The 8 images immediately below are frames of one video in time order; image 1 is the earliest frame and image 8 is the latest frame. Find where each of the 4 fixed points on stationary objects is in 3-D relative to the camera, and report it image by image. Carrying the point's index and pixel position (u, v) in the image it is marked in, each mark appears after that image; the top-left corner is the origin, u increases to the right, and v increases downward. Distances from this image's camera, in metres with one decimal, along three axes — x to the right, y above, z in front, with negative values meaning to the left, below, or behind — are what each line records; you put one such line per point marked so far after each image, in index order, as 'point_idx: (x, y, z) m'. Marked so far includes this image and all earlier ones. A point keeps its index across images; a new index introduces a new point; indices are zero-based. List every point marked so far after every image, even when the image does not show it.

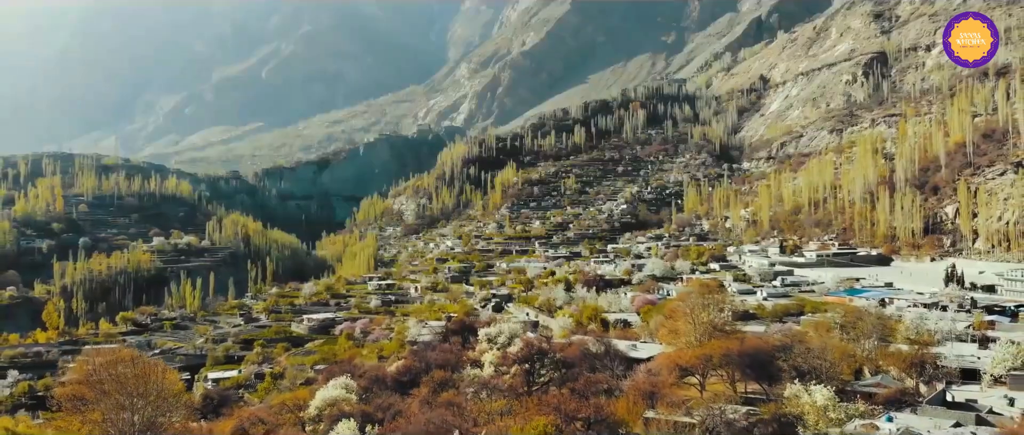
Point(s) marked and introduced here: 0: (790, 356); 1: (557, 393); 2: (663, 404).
0: (+7.6, -3.8, +19.9) m
1: (+1.1, -4.5, +19.2) m
2: (+3.5, -4.4, +17.4) m
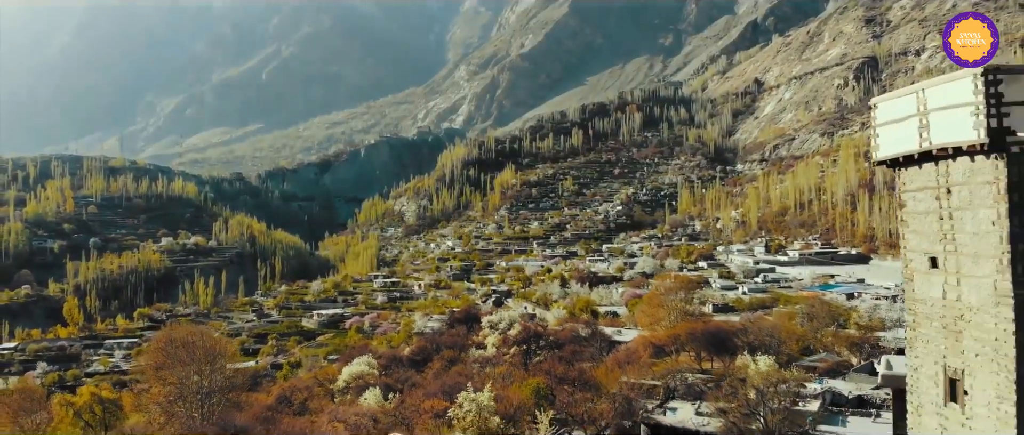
0: (+7.5, -3.8, +23.2) m
1: (+1.1, -4.5, +22.5) m
2: (+3.5, -4.4, +20.7) m
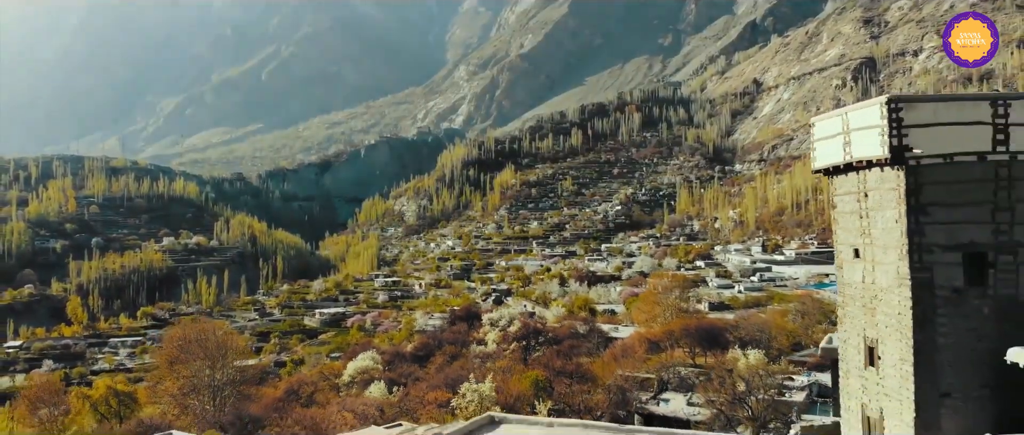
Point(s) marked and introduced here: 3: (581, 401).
0: (+7.5, -3.8, +24.0) m
1: (+1.1, -4.5, +23.2) m
2: (+3.5, -4.4, +21.5) m
3: (+1.8, -4.7, +18.5) m
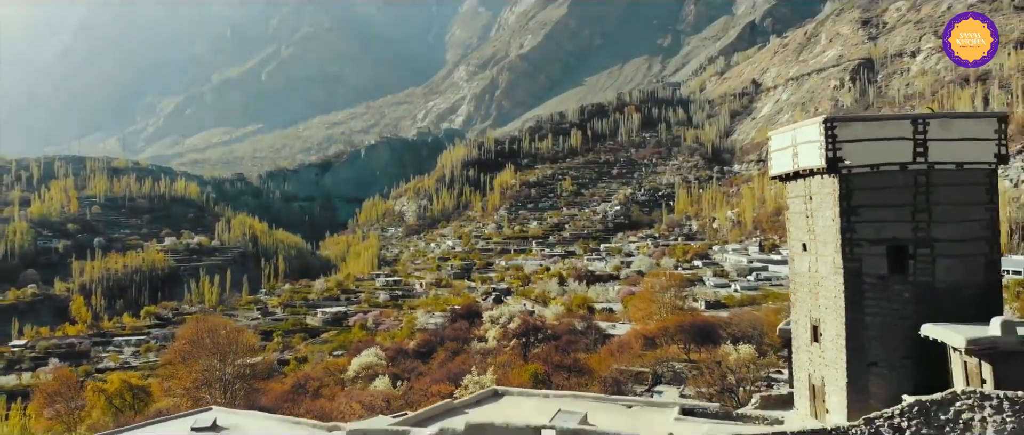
0: (+7.5, -3.8, +24.7) m
1: (+1.1, -4.5, +23.9) m
2: (+3.5, -4.4, +22.2) m
3: (+1.8, -4.7, +19.2) m
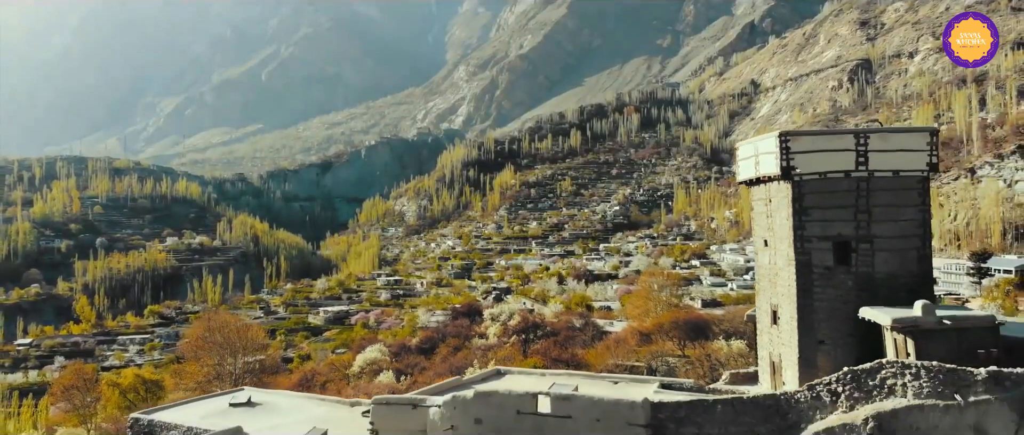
0: (+7.5, -3.8, +25.4) m
1: (+1.1, -4.5, +24.7) m
2: (+3.5, -4.4, +22.9) m
3: (+1.8, -4.7, +19.9) m
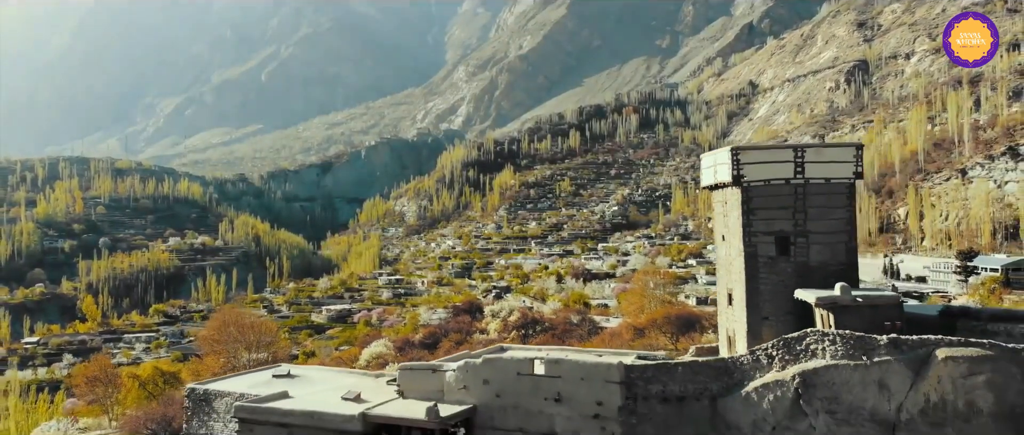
0: (+7.5, -3.8, +26.5) m
1: (+1.1, -4.5, +25.7) m
2: (+3.5, -4.4, +24.0) m
3: (+1.8, -4.7, +21.0) m
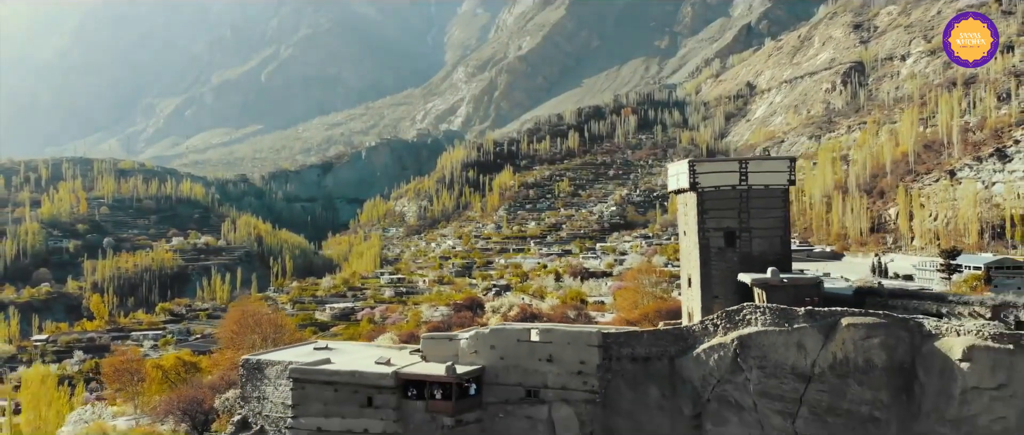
0: (+7.5, -3.8, +28.0) m
1: (+1.1, -4.5, +27.2) m
2: (+3.5, -4.4, +25.5) m
3: (+1.8, -4.7, +22.4) m
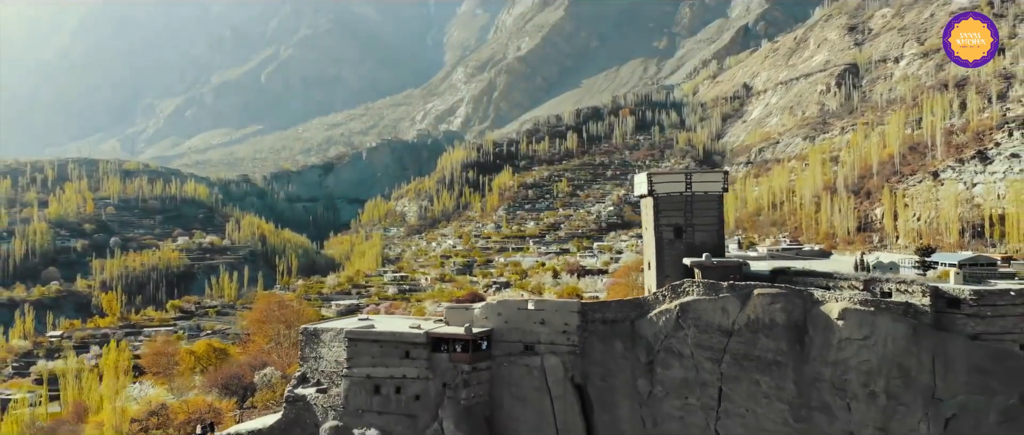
0: (+7.5, -3.8, +30.4) m
1: (+1.1, -4.5, +29.6) m
2: (+3.5, -4.3, +27.9) m
3: (+1.8, -4.7, +24.8) m
